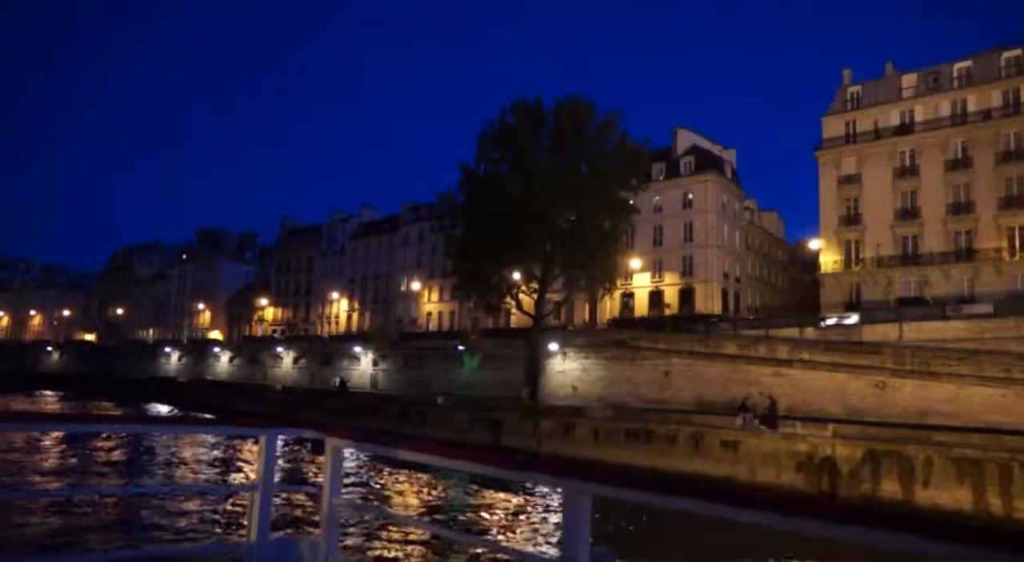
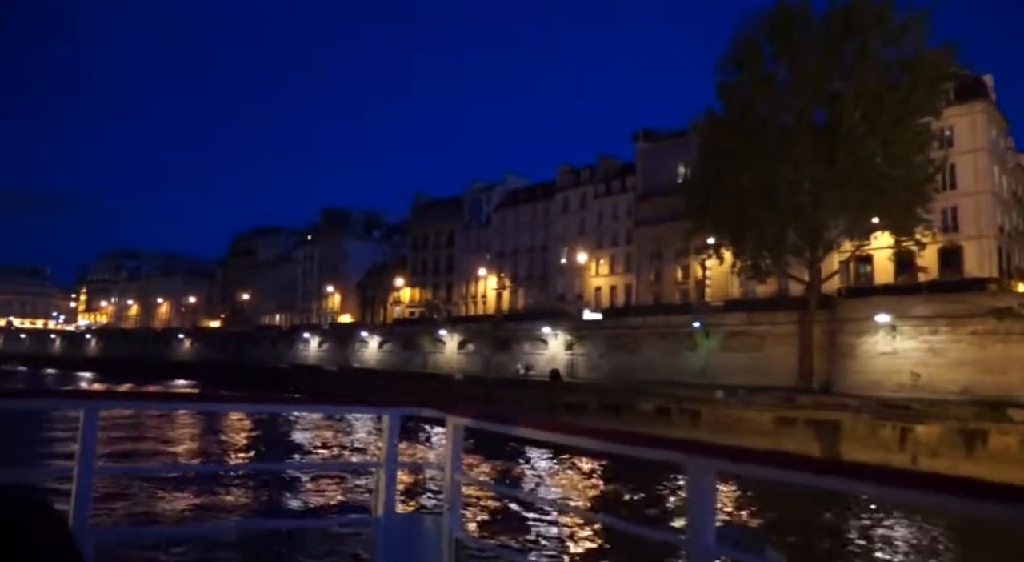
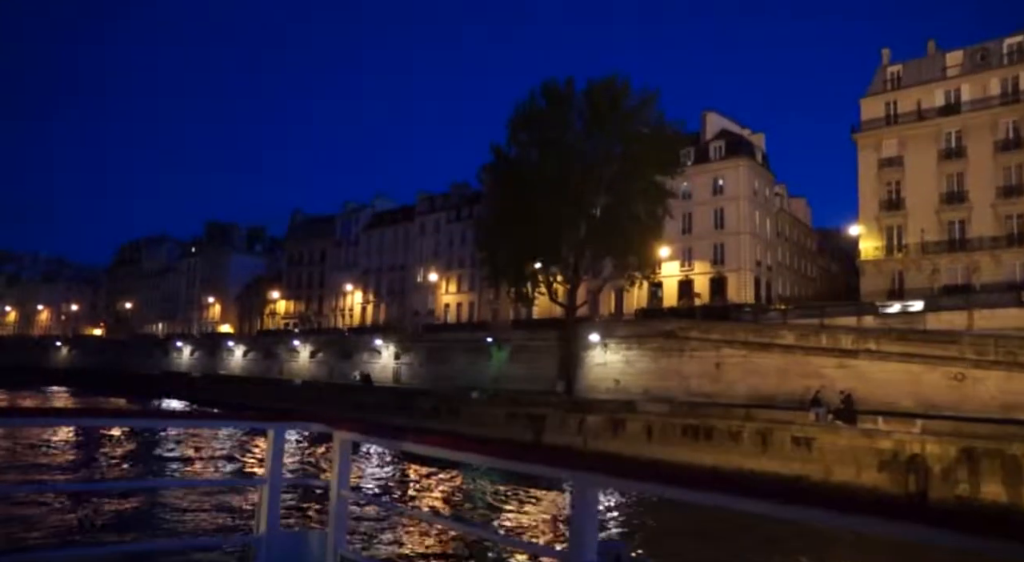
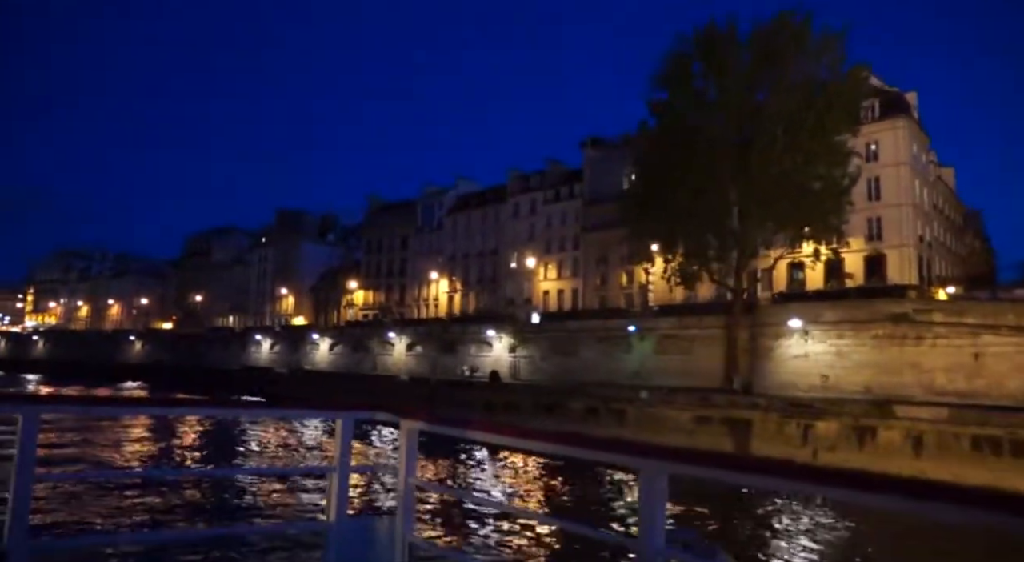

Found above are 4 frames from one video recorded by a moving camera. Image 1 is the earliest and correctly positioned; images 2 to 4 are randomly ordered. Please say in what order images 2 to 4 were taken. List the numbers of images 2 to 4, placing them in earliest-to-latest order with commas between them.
3, 4, 2
